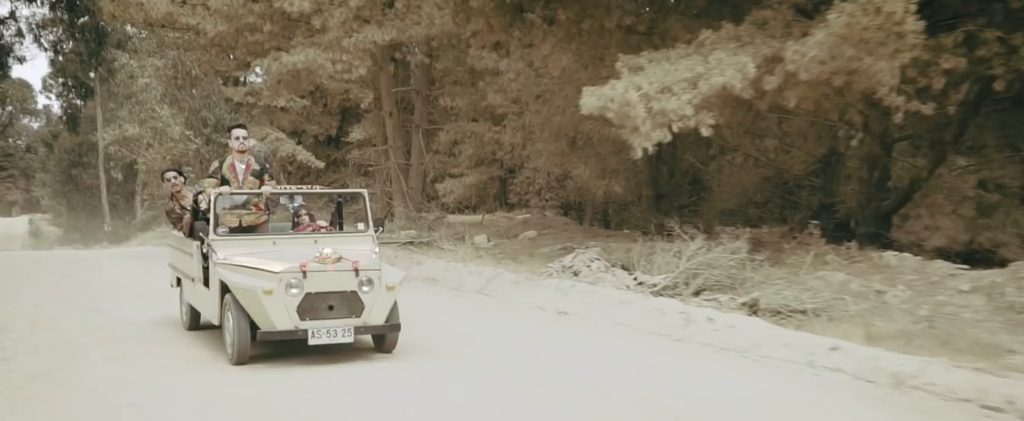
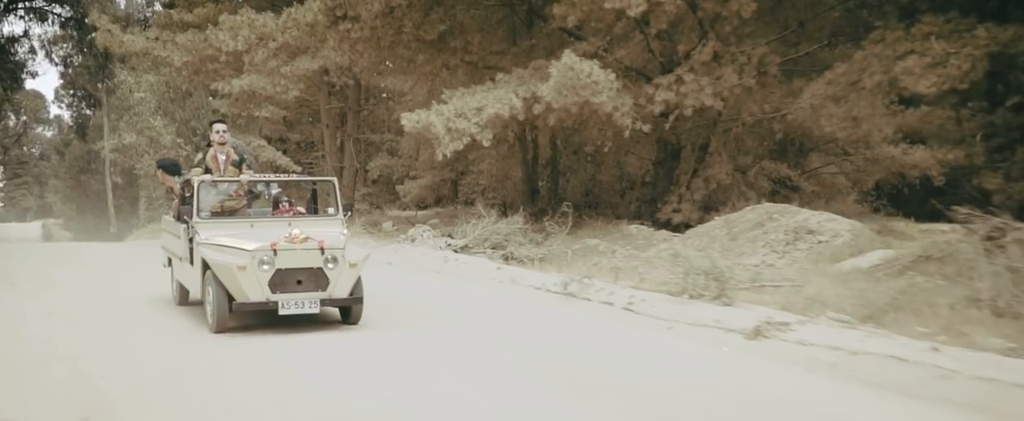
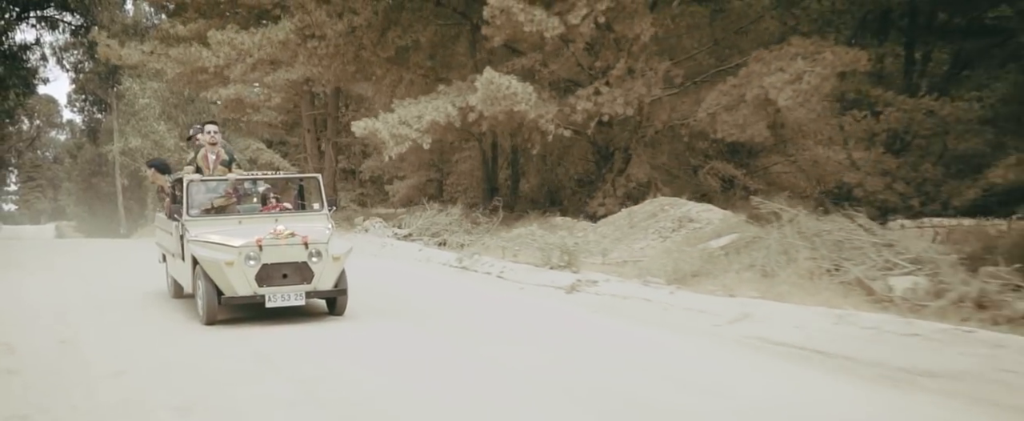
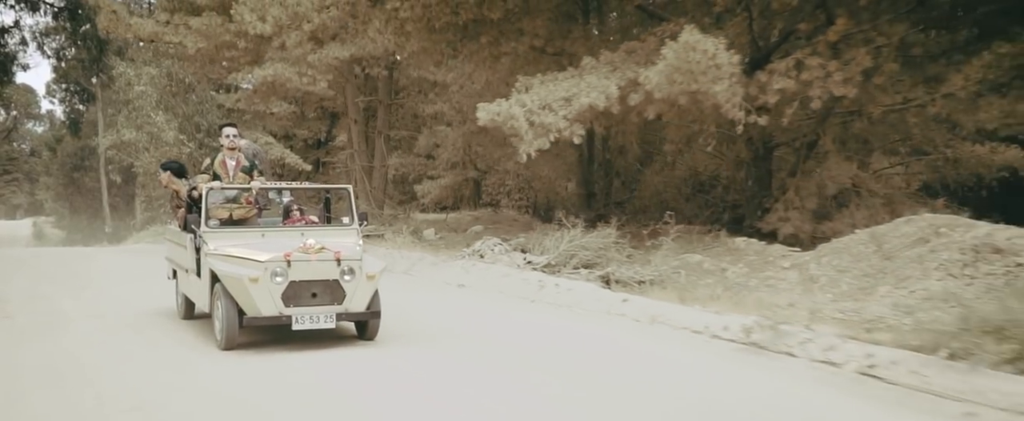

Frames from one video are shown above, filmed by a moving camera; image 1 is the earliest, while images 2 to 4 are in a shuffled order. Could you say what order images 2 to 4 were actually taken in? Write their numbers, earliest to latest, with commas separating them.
4, 2, 3
